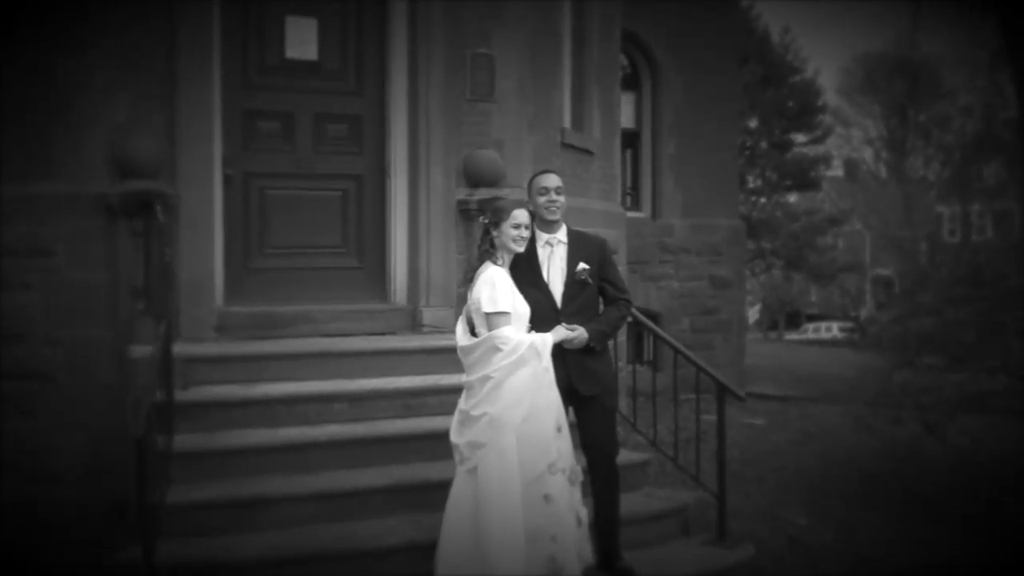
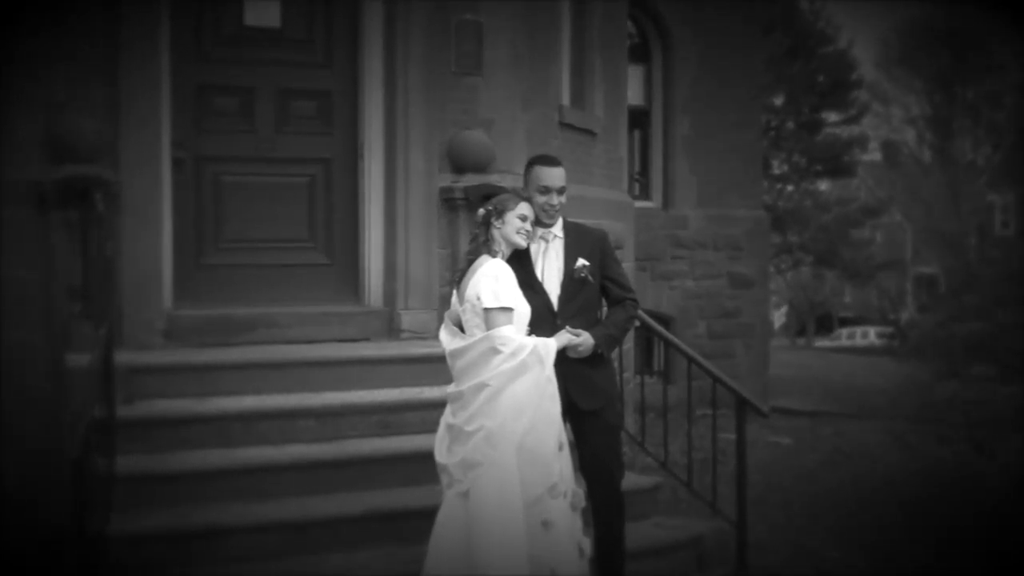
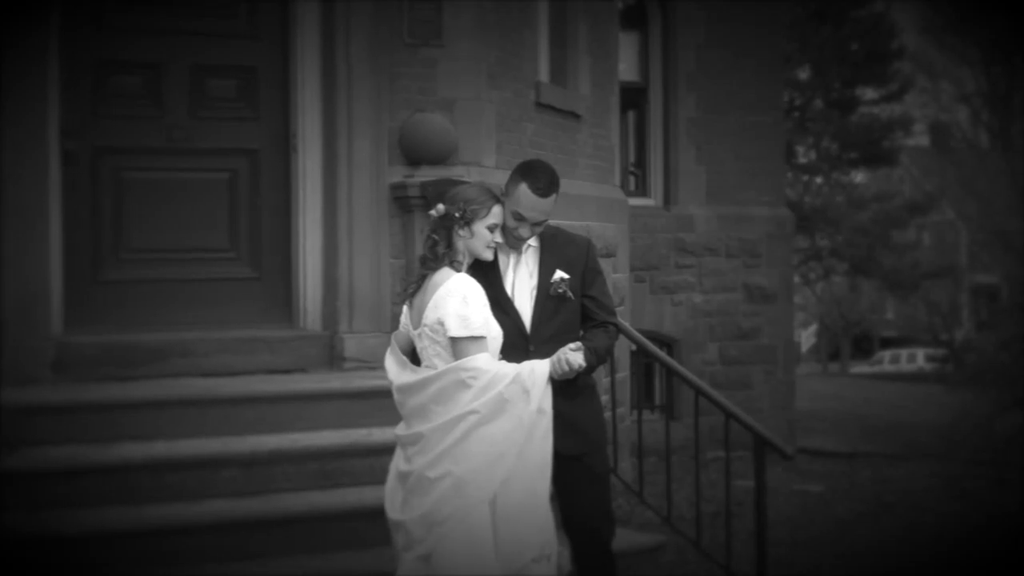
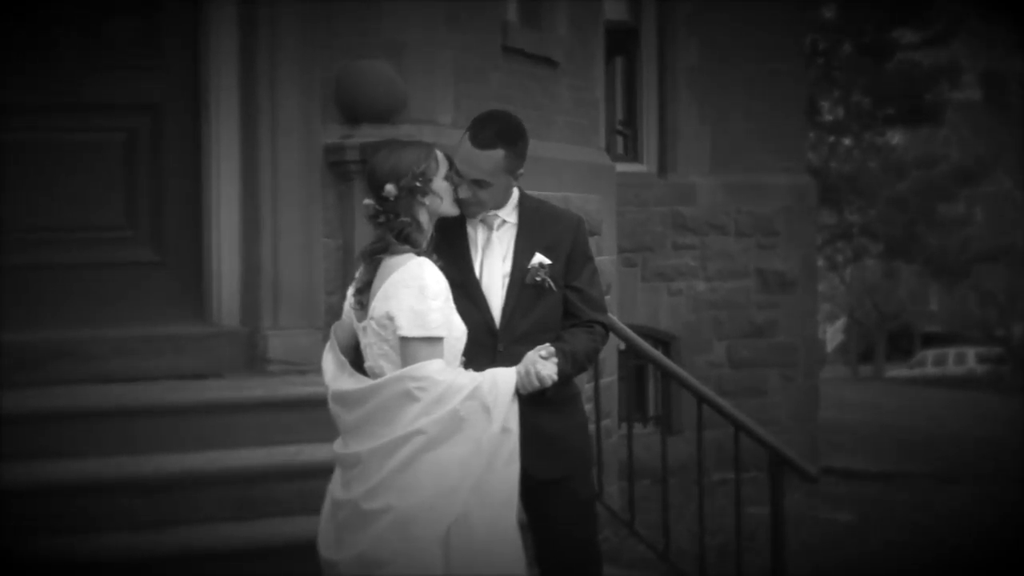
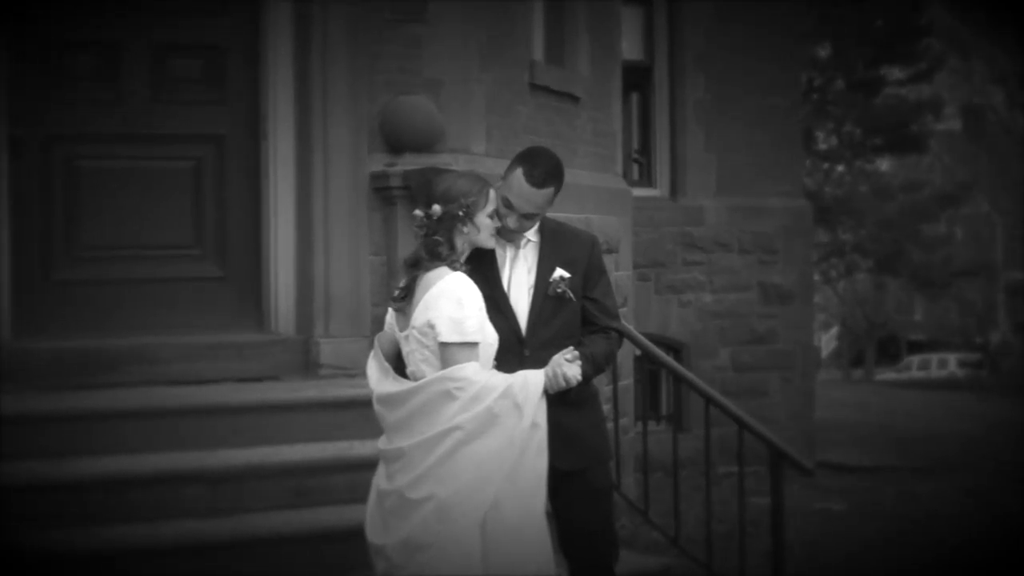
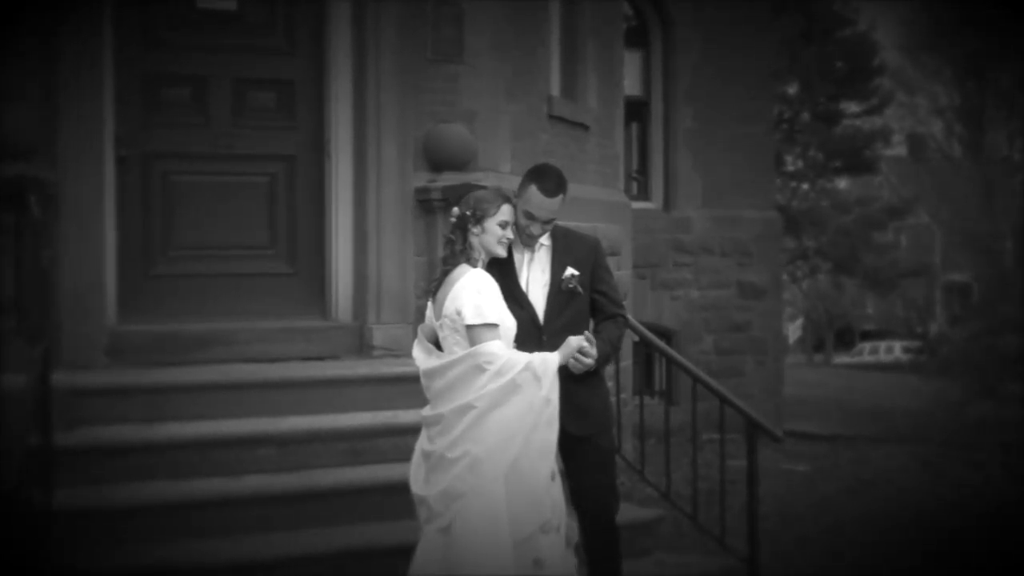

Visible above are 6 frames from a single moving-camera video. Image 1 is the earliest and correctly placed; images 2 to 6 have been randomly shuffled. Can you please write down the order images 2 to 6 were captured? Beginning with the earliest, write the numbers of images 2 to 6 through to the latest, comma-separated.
2, 6, 3, 5, 4
